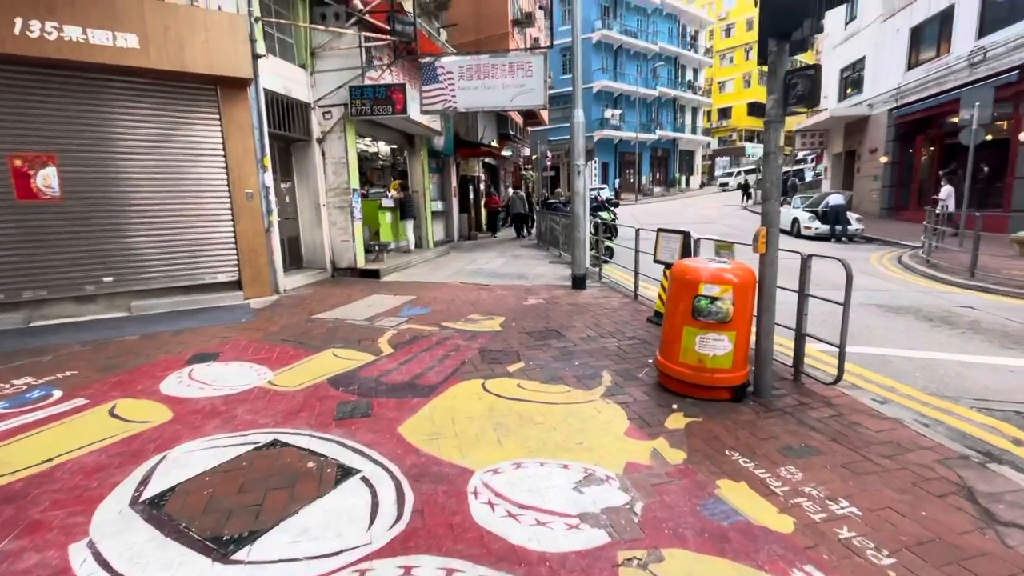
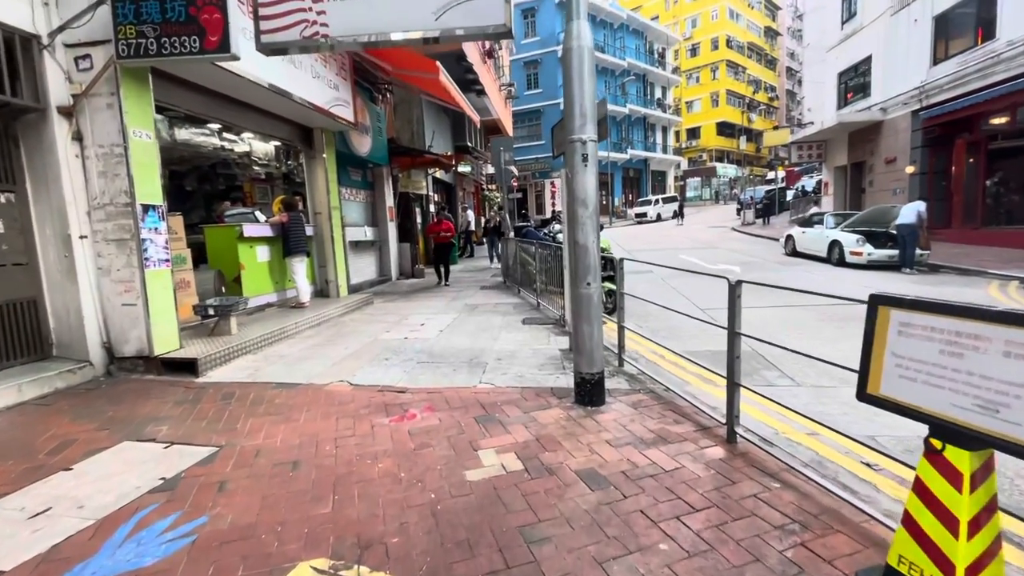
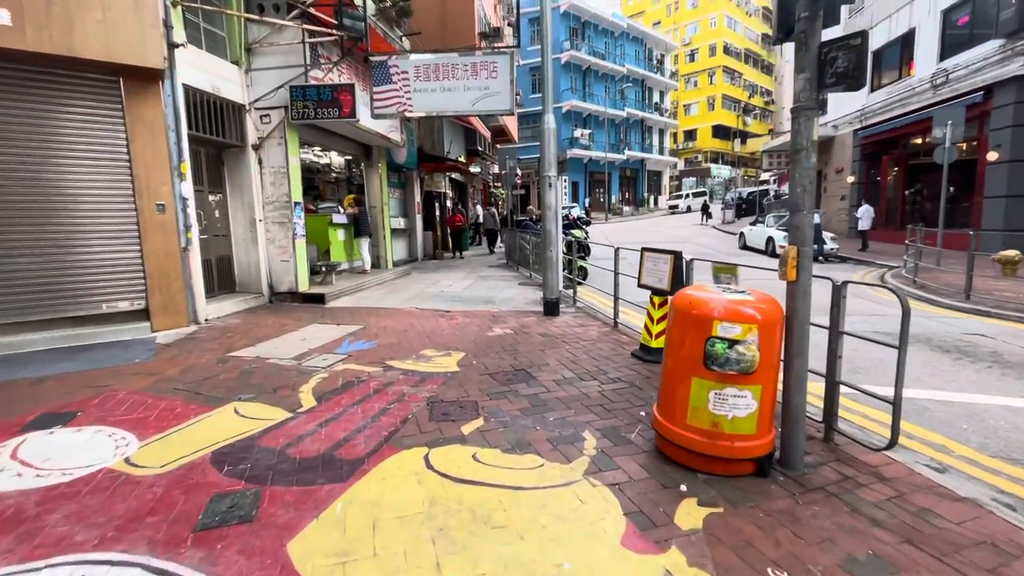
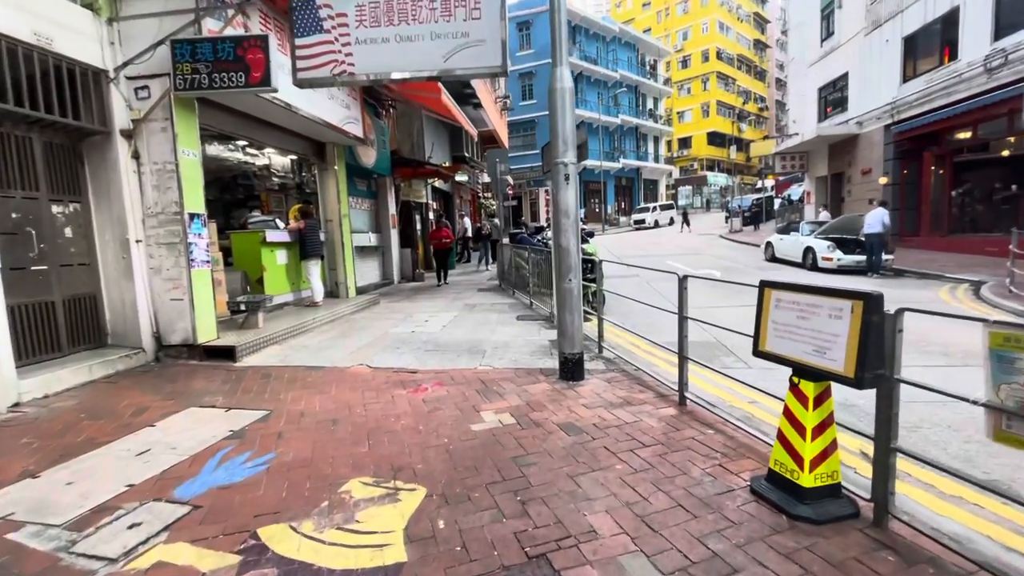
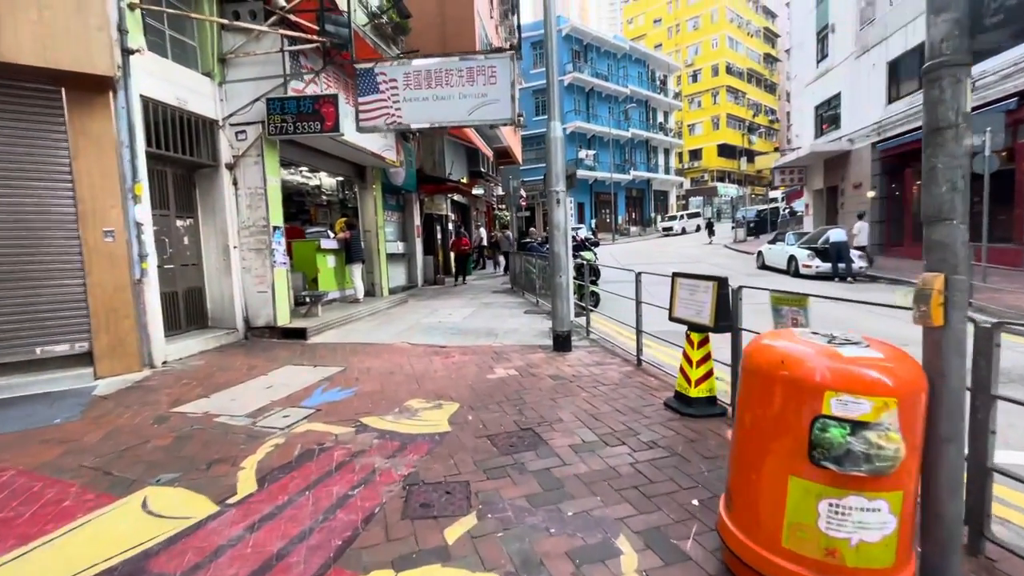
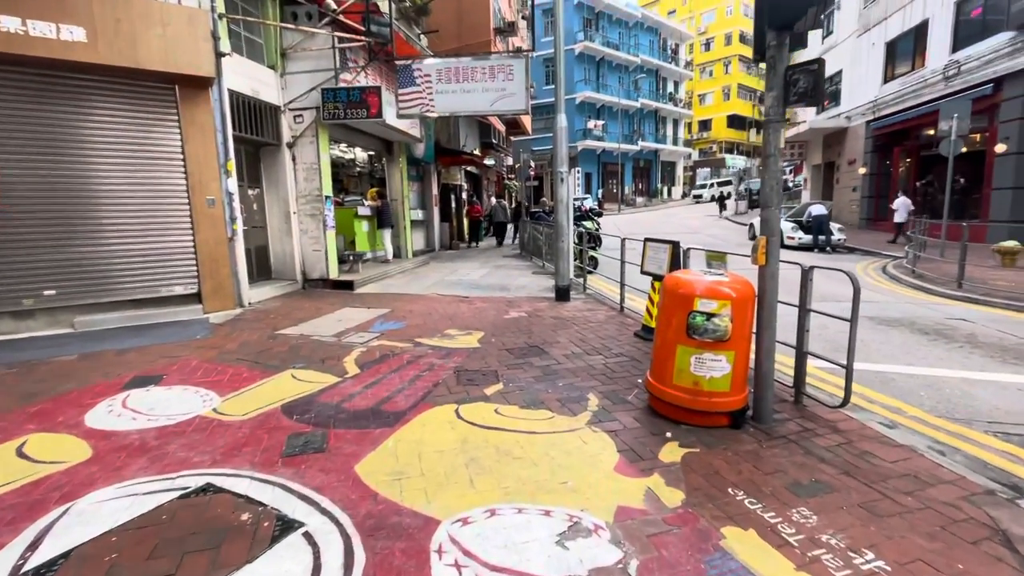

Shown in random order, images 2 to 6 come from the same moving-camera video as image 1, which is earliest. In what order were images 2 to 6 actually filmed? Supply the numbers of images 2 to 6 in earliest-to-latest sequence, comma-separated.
6, 3, 5, 4, 2
